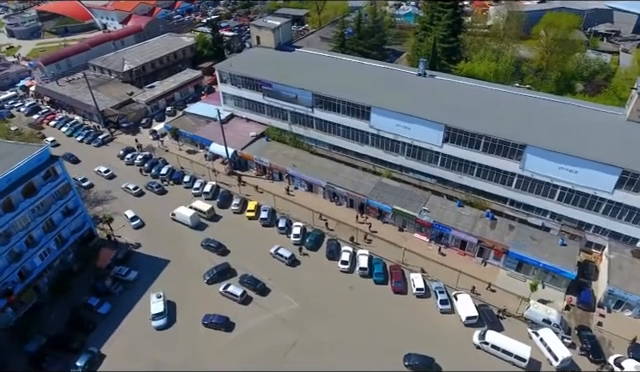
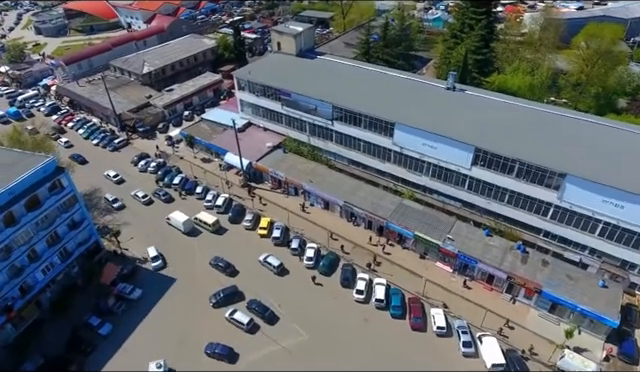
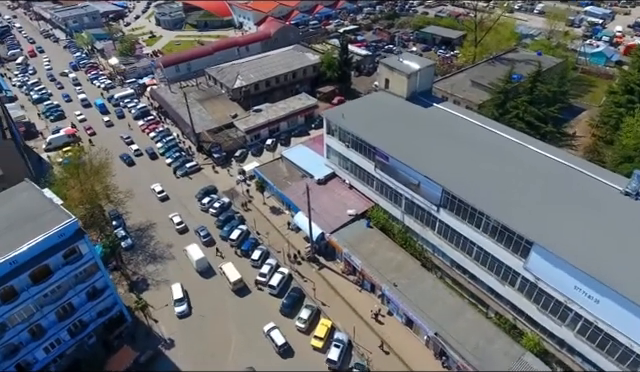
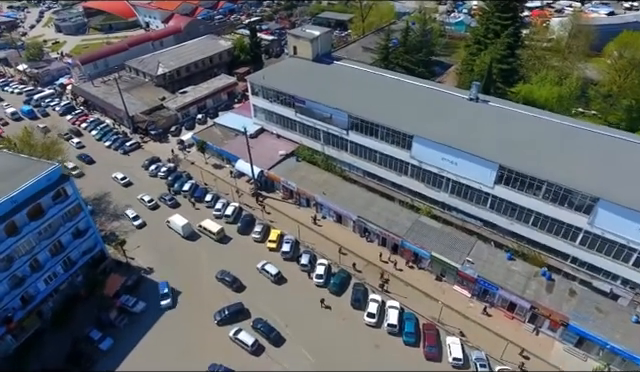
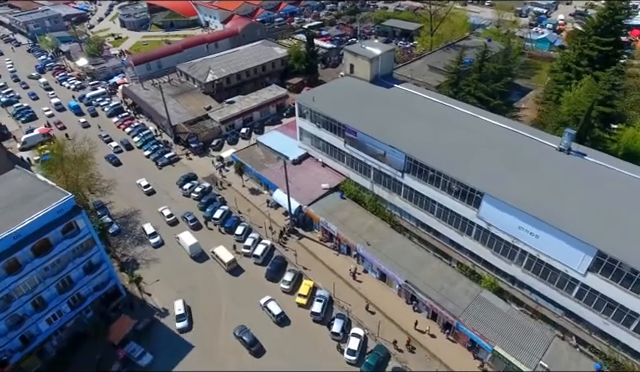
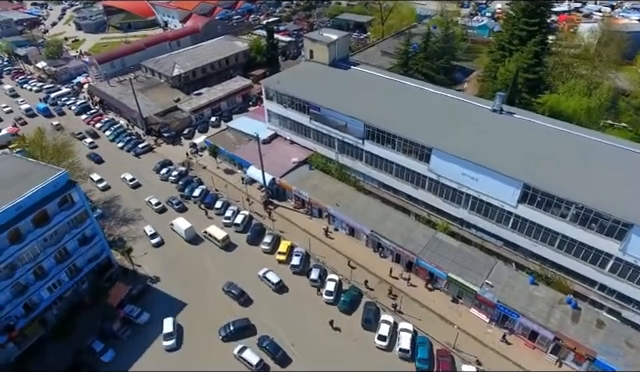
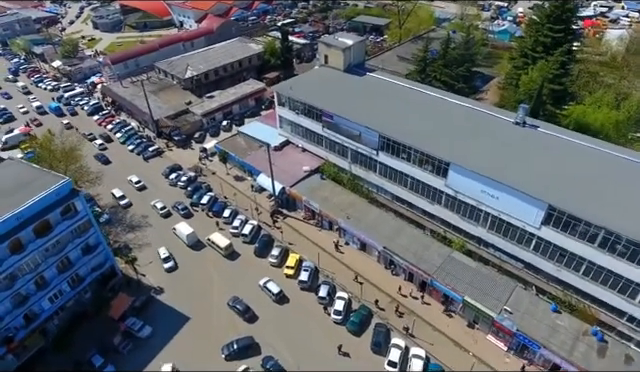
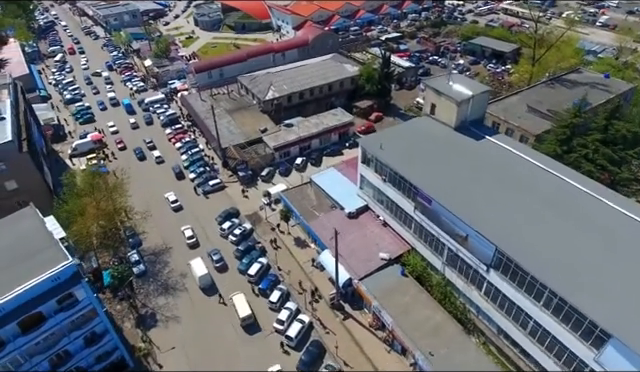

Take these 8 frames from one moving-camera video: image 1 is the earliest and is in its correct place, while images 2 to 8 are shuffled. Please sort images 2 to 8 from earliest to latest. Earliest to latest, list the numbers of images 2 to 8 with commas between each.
2, 4, 6, 7, 5, 3, 8
